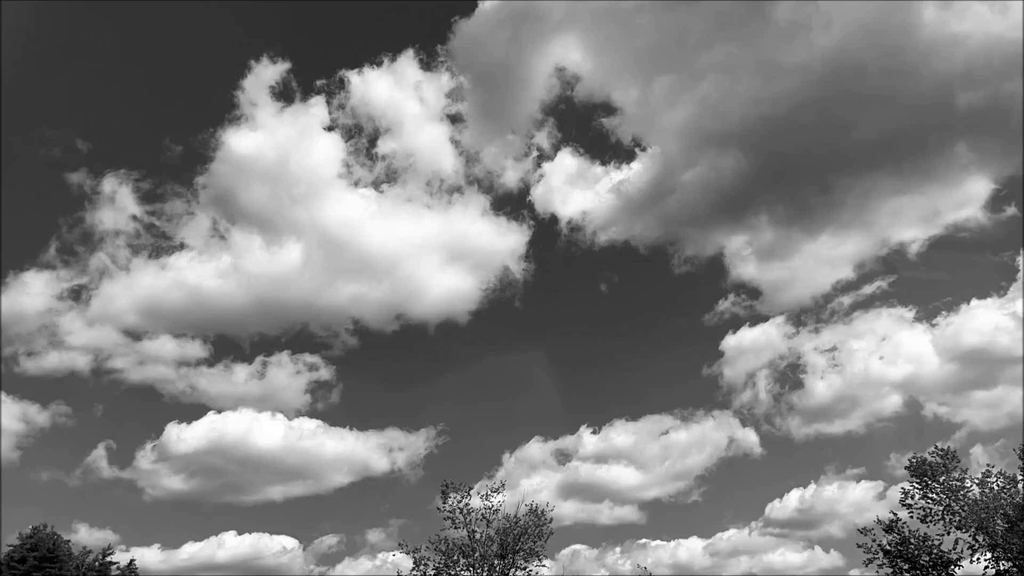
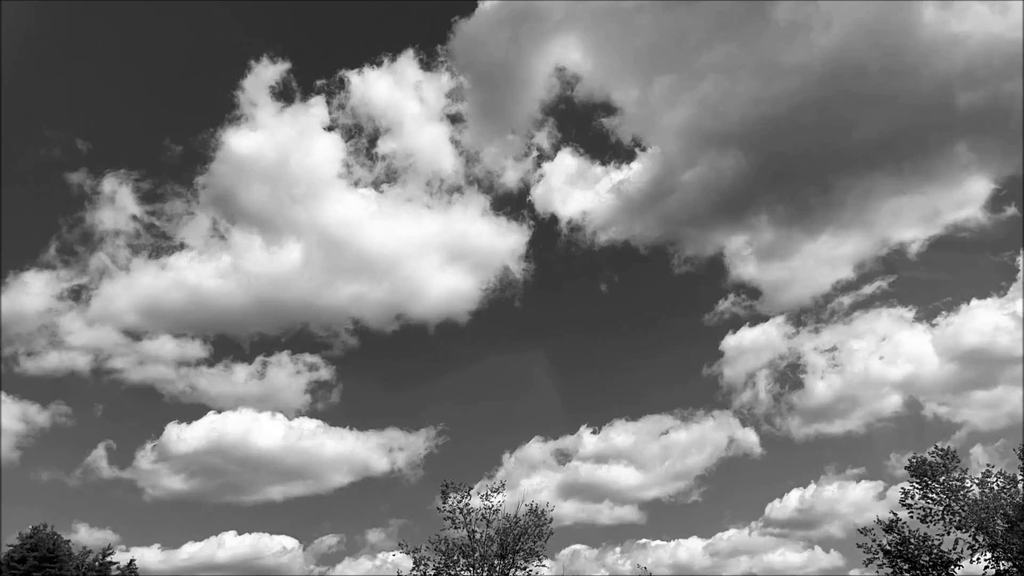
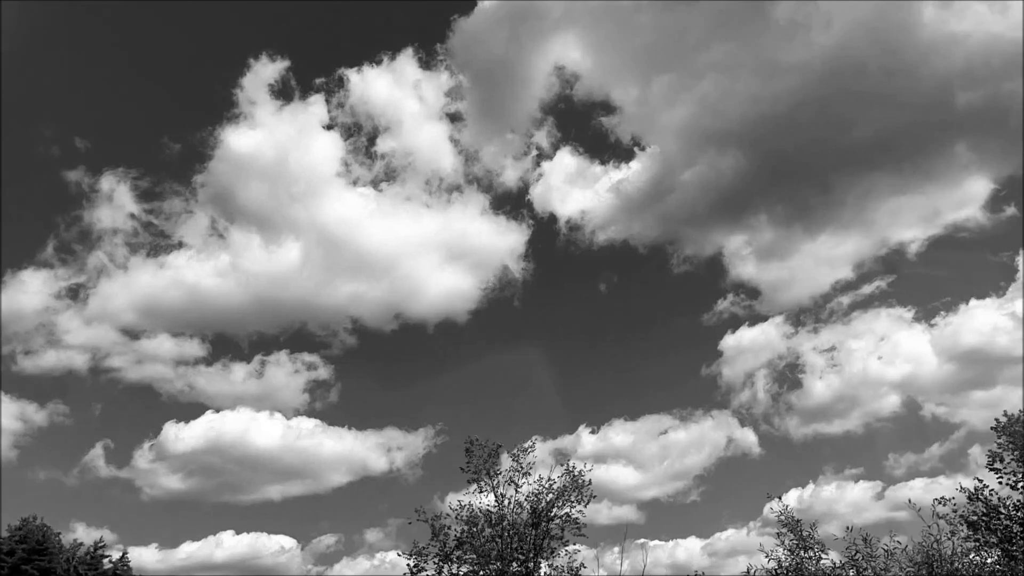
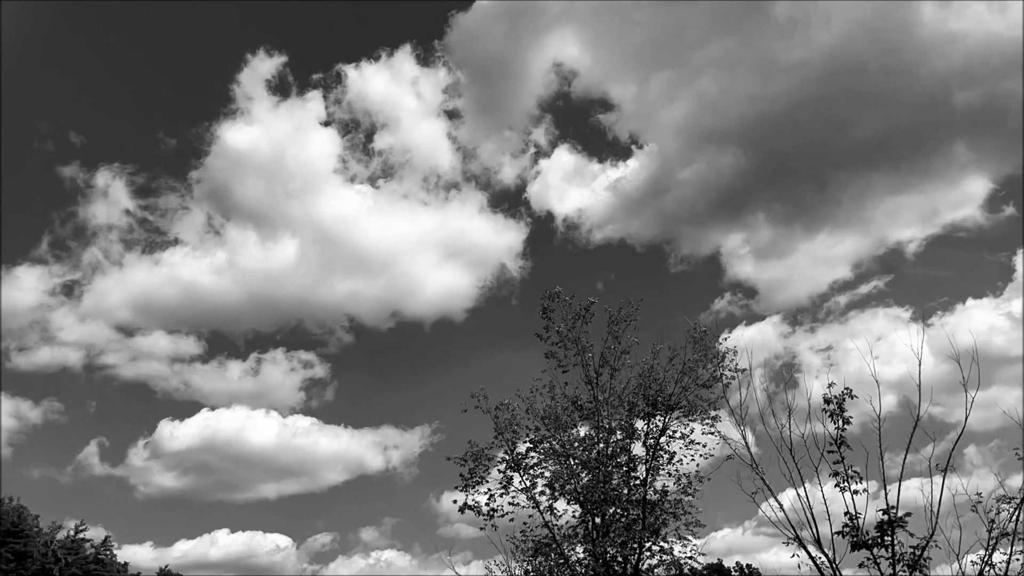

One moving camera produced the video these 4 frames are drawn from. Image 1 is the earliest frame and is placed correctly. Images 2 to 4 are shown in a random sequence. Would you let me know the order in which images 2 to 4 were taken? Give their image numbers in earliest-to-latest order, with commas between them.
2, 3, 4
